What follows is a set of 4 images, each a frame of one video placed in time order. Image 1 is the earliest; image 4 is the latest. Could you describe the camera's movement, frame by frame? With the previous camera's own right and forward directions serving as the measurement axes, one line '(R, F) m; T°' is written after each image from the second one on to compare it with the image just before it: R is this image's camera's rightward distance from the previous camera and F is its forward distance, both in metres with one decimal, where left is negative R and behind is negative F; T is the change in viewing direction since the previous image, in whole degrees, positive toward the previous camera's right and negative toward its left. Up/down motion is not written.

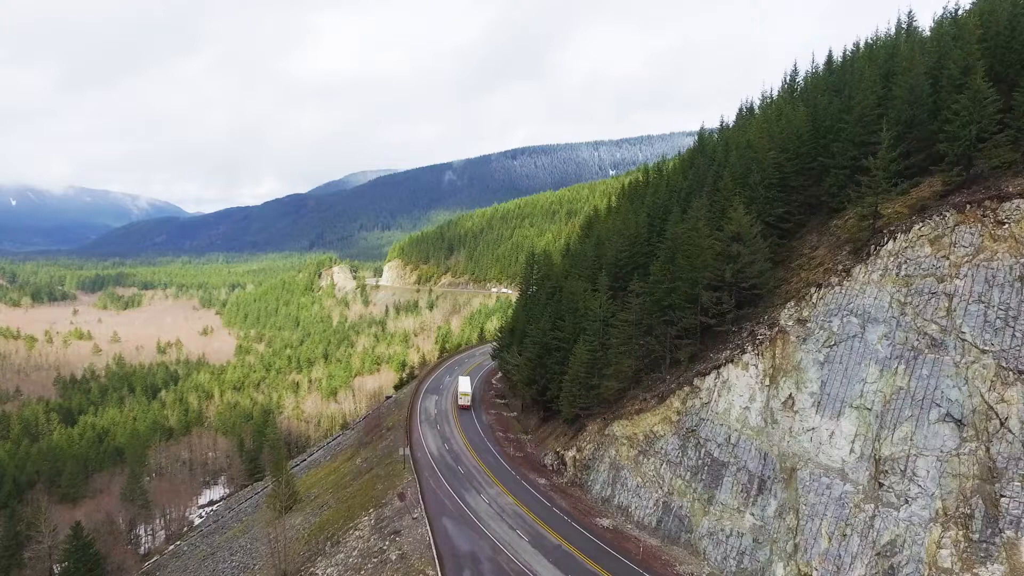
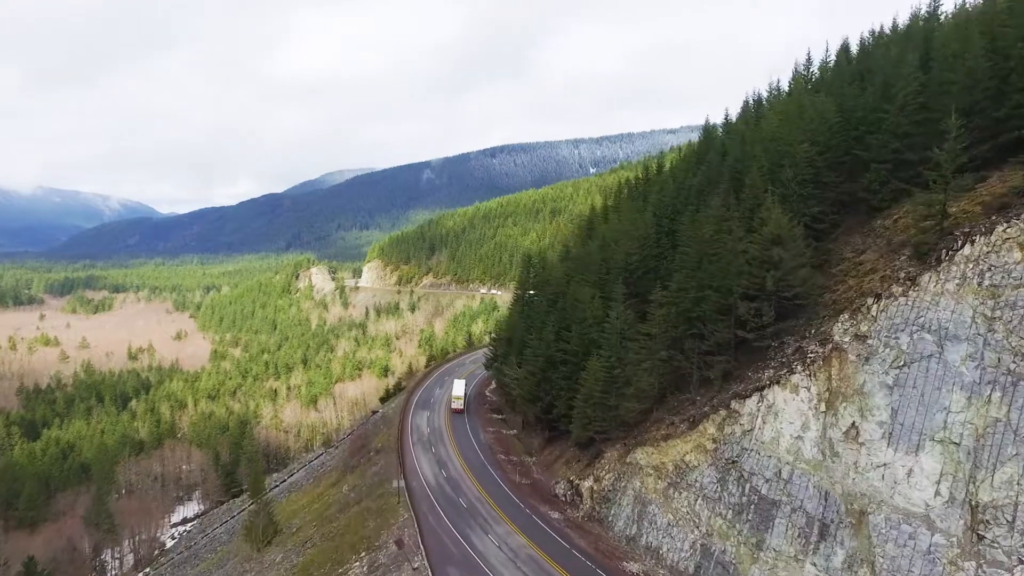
(-1.5, +4.7) m; +2°
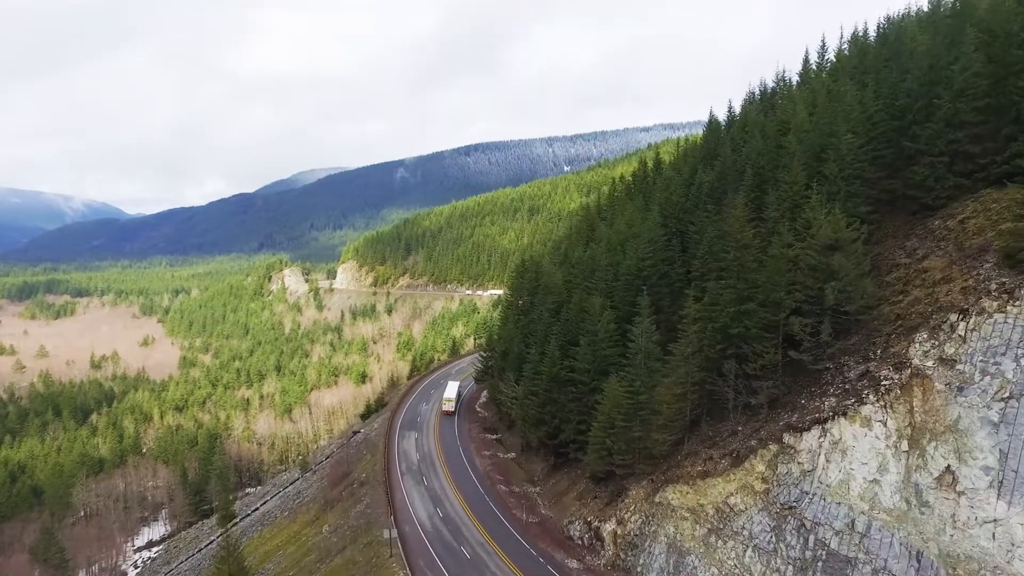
(-1.5, +5.2) m; +2°
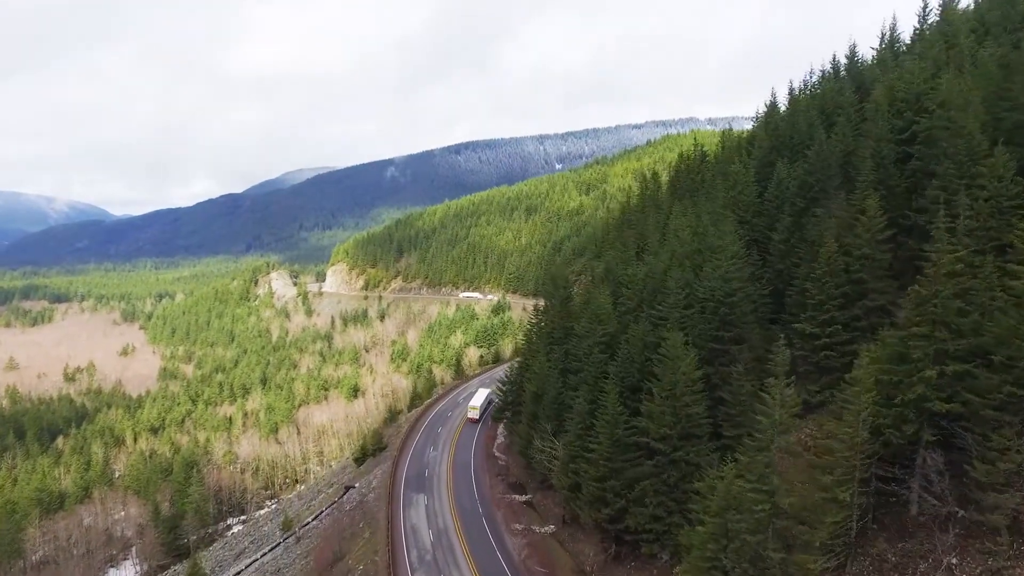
(-2.6, +11.0) m; +1°
